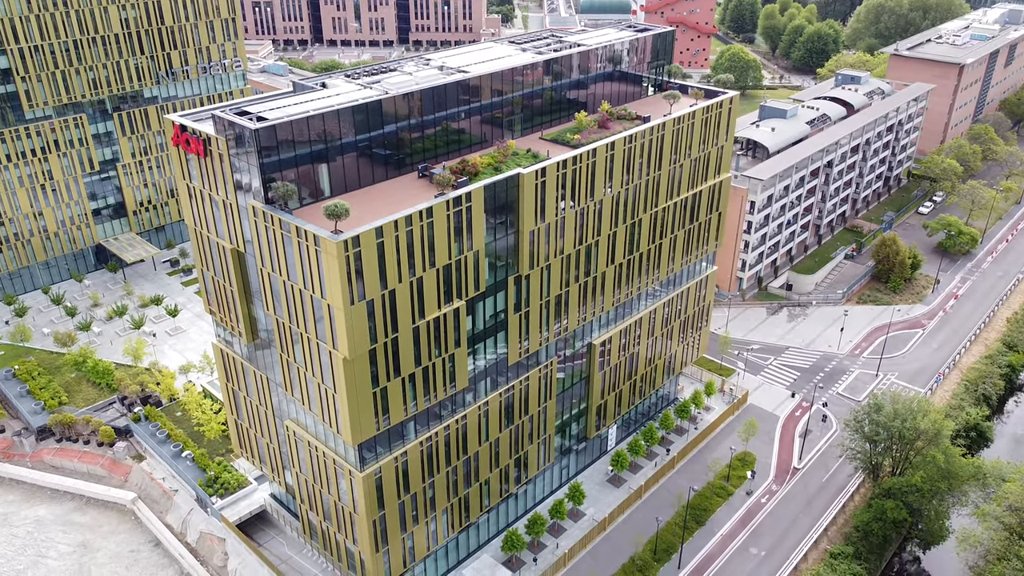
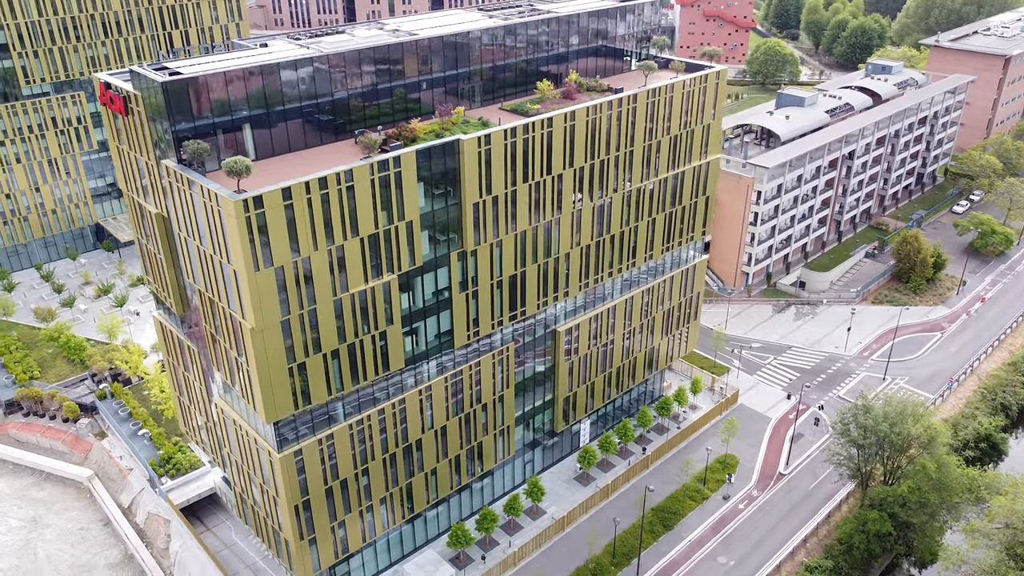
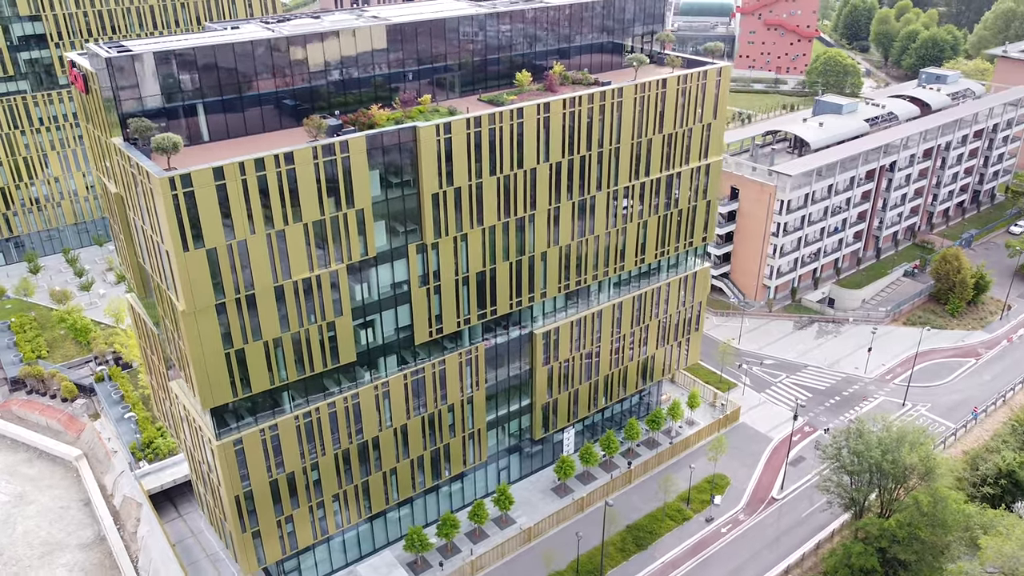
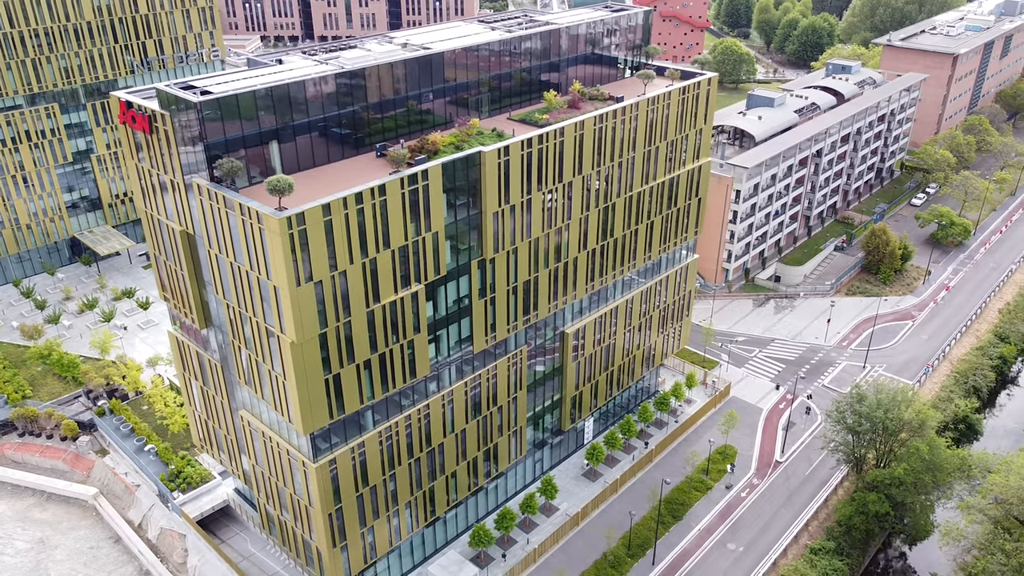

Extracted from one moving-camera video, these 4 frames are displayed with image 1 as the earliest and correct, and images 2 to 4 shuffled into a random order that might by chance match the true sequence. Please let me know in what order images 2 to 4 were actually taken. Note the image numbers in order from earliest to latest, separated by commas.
4, 2, 3
